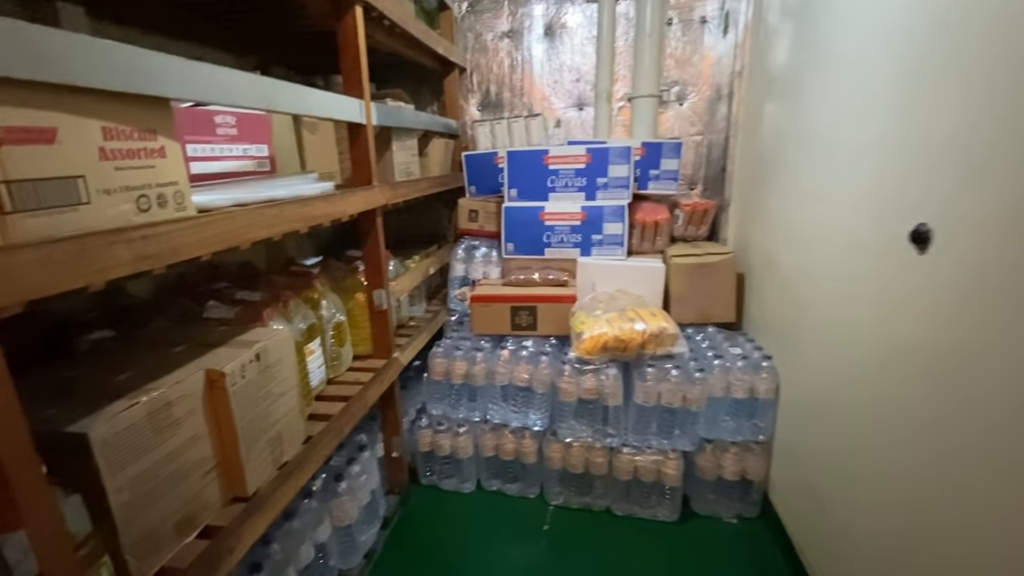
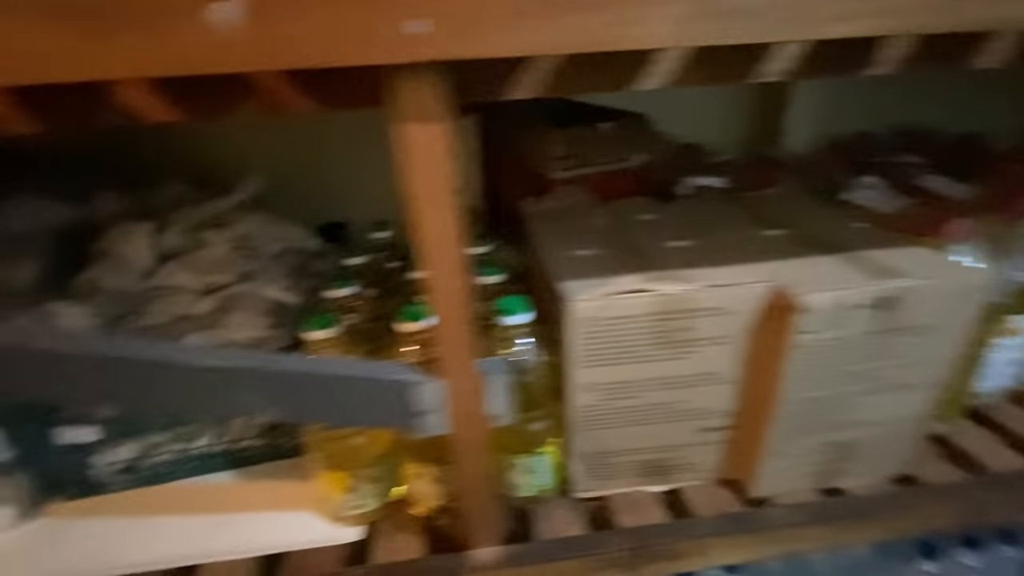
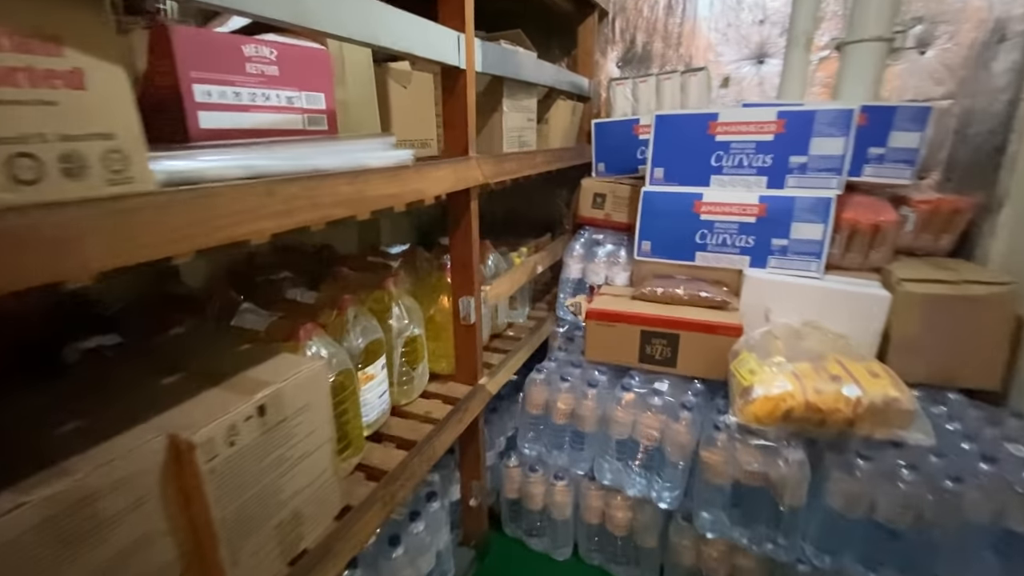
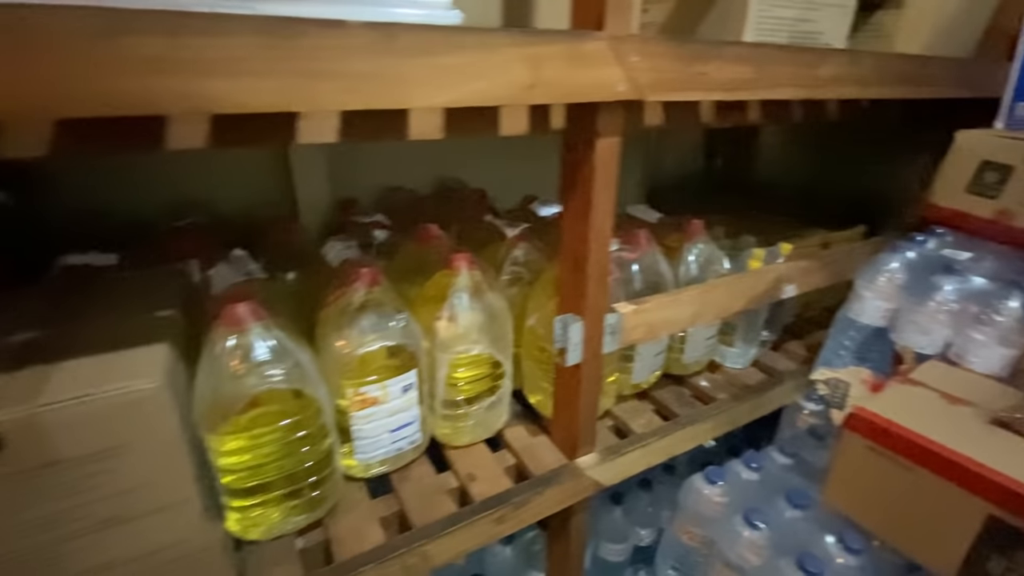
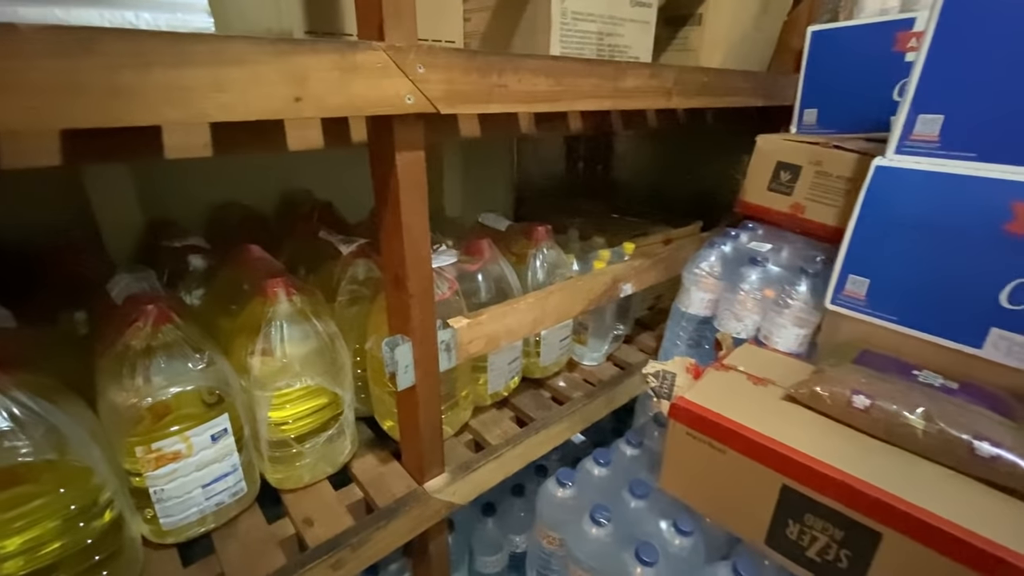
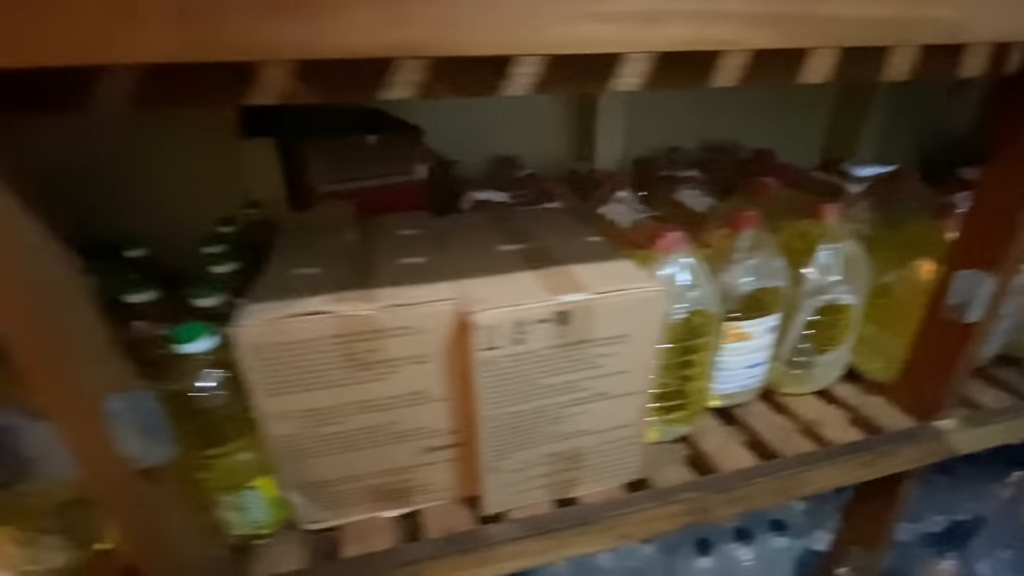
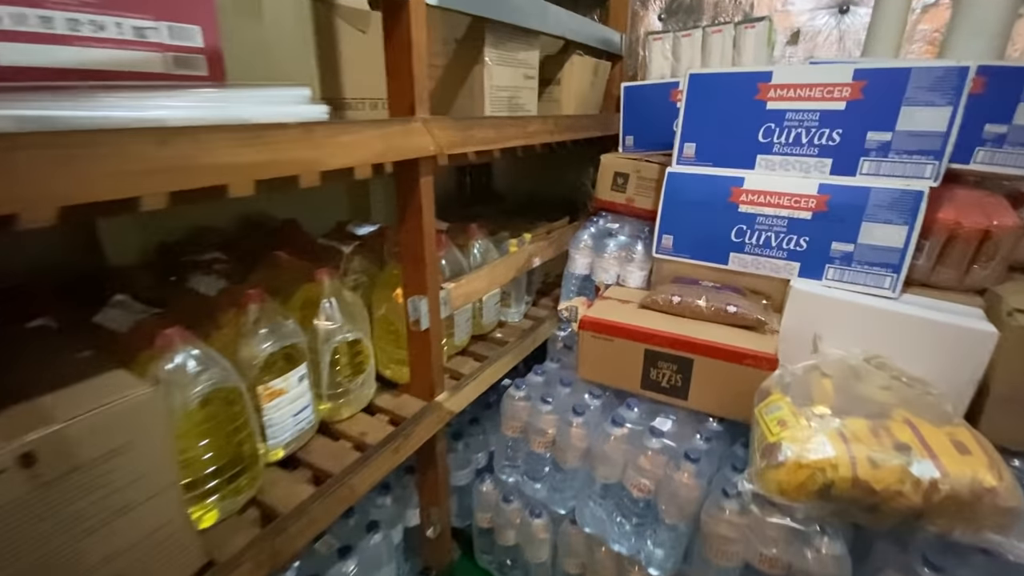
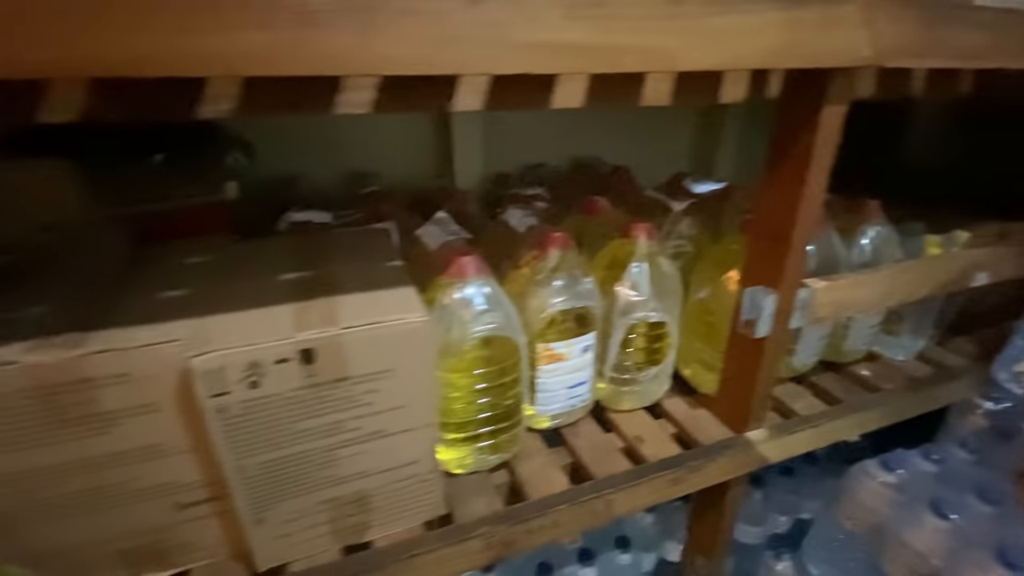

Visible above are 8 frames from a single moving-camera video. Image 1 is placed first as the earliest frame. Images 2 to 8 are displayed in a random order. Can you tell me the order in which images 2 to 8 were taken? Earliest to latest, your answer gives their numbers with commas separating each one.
3, 7, 5, 4, 8, 6, 2
